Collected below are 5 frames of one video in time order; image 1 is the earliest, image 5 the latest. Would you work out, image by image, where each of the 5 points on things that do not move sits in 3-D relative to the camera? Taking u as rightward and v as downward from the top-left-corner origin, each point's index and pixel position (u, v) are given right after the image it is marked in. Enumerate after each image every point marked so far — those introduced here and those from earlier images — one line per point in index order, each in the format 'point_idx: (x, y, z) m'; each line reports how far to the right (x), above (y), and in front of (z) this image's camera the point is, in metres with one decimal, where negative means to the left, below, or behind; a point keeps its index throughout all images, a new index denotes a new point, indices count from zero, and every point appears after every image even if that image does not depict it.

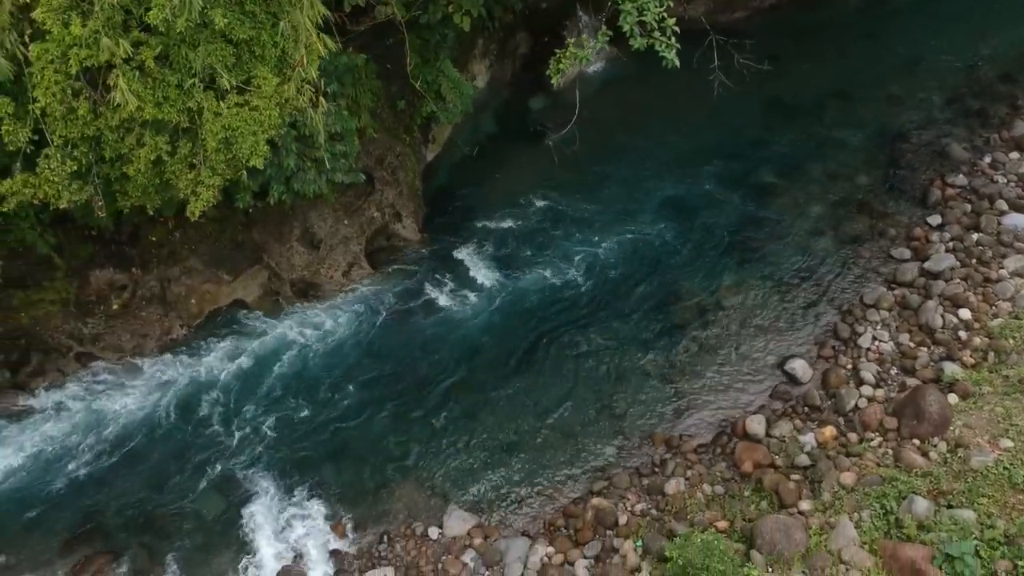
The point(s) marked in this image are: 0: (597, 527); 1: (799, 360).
0: (+0.8, -2.0, +7.4) m
1: (+2.9, -0.7, +8.7) m
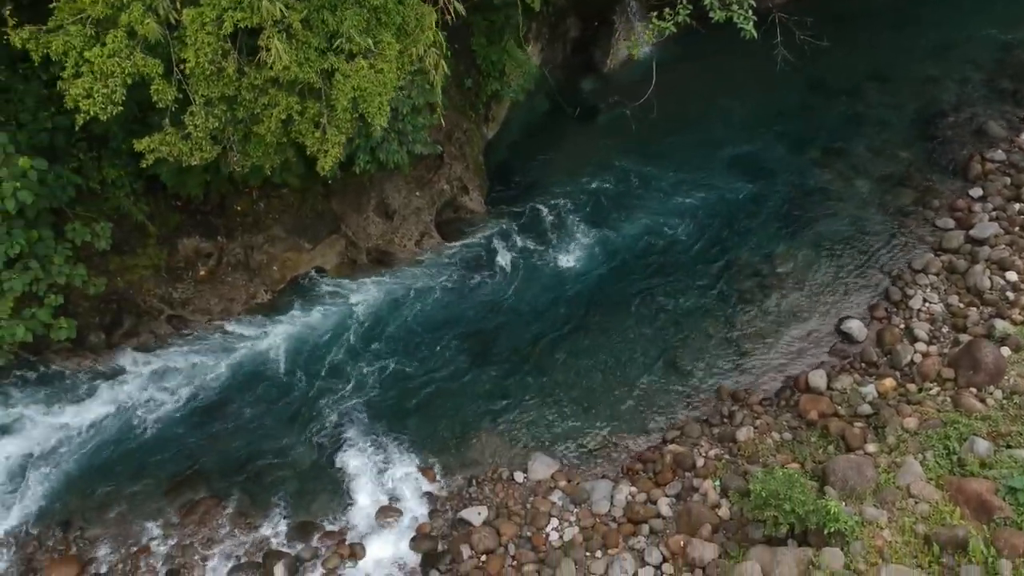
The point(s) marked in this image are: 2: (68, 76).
0: (+1.5, -1.7, +7.9) m
1: (+3.7, -0.4, +9.2) m
2: (-3.2, +1.5, +6.1) m
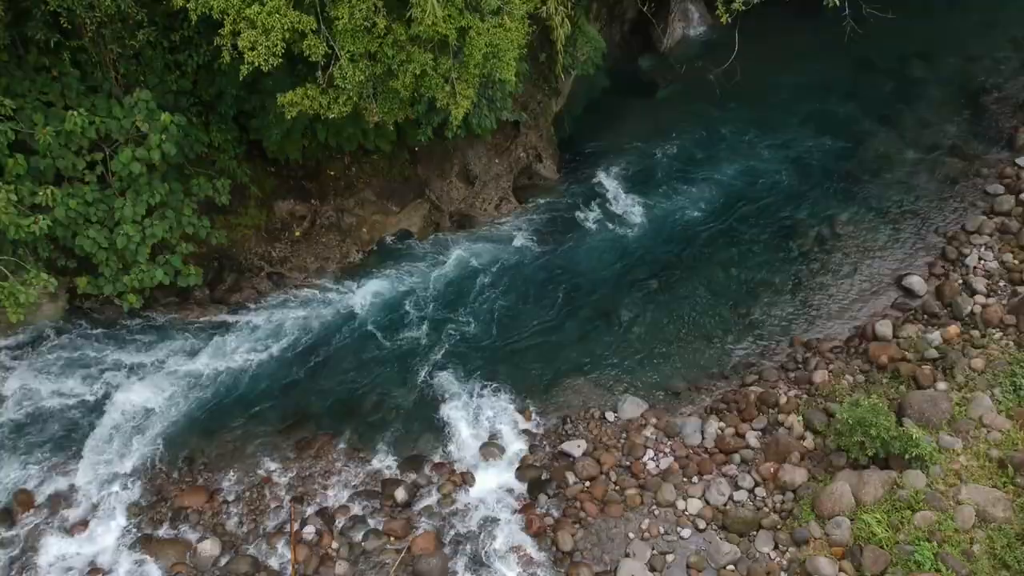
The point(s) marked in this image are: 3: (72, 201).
0: (+2.5, -1.2, +8.5) m
1: (+4.6, +0.1, +9.8) m
2: (-2.2, +2.0, +6.7) m
3: (-3.8, +0.8, +7.4) m
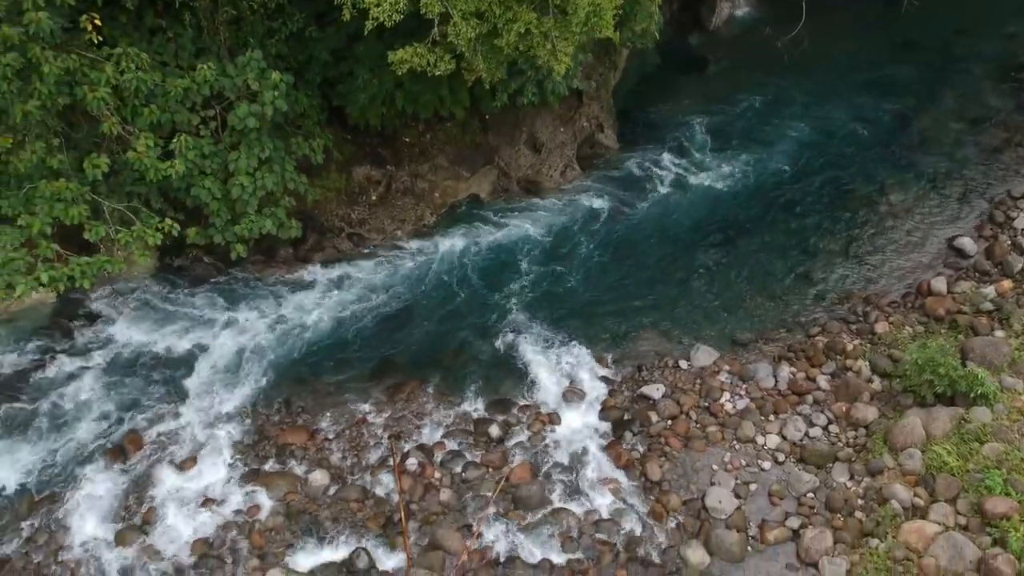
0: (+3.3, -0.7, +9.0) m
1: (+5.5, +0.6, +10.3) m
2: (-1.3, +2.5, +7.2) m
3: (-3.0, +1.3, +7.9) m
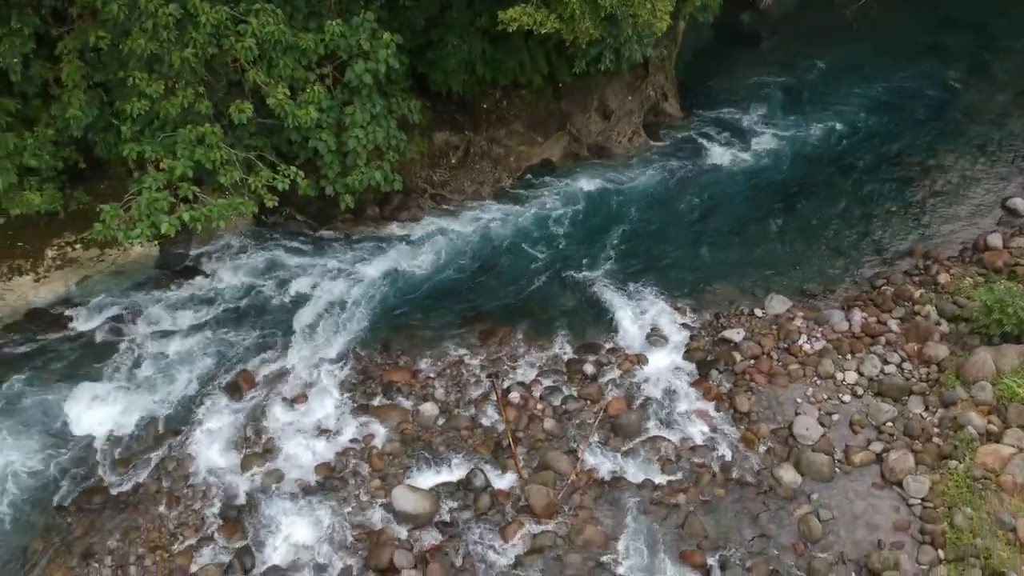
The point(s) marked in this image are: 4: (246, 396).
0: (+4.3, -0.1, +9.6) m
1: (+6.5, +1.1, +10.9) m
2: (-0.4, +3.1, +7.8) m
3: (-2.0, +1.8, +8.5) m
4: (-2.8, -1.1, +9.1) m
